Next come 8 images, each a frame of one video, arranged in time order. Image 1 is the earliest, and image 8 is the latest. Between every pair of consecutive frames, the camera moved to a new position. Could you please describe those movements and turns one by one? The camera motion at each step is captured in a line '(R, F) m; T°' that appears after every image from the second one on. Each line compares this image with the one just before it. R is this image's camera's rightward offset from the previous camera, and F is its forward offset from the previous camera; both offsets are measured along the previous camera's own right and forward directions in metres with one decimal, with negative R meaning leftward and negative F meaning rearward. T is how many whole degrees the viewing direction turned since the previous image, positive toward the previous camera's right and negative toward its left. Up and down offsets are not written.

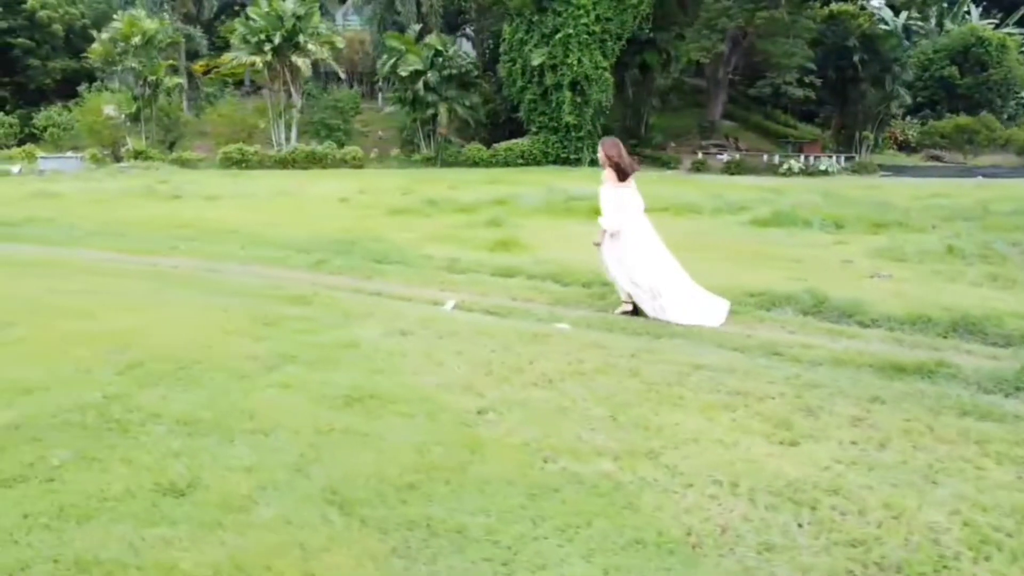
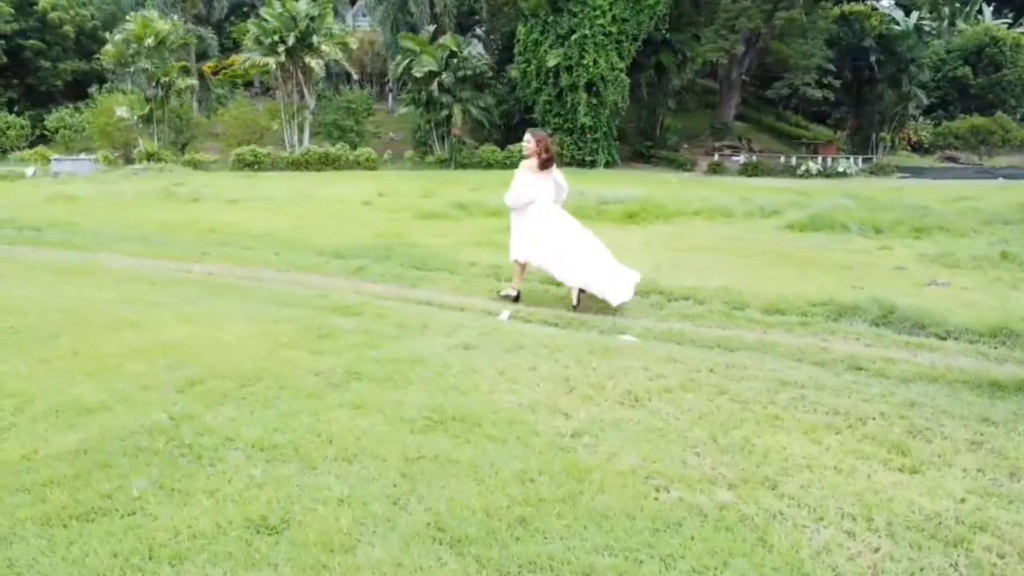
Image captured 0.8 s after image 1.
(-0.4, +0.2) m; 0°
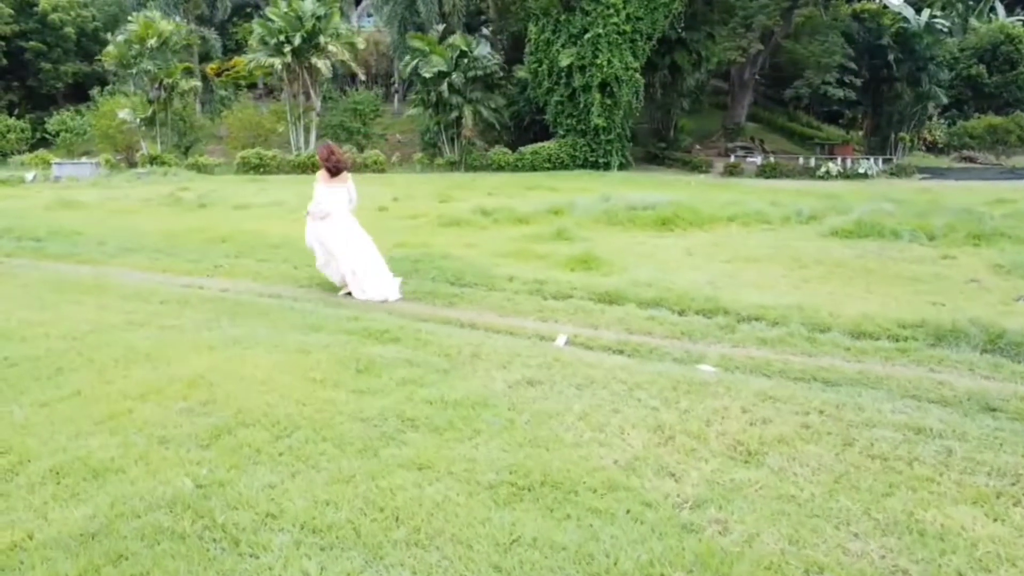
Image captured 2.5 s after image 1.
(-0.4, +0.8) m; 0°
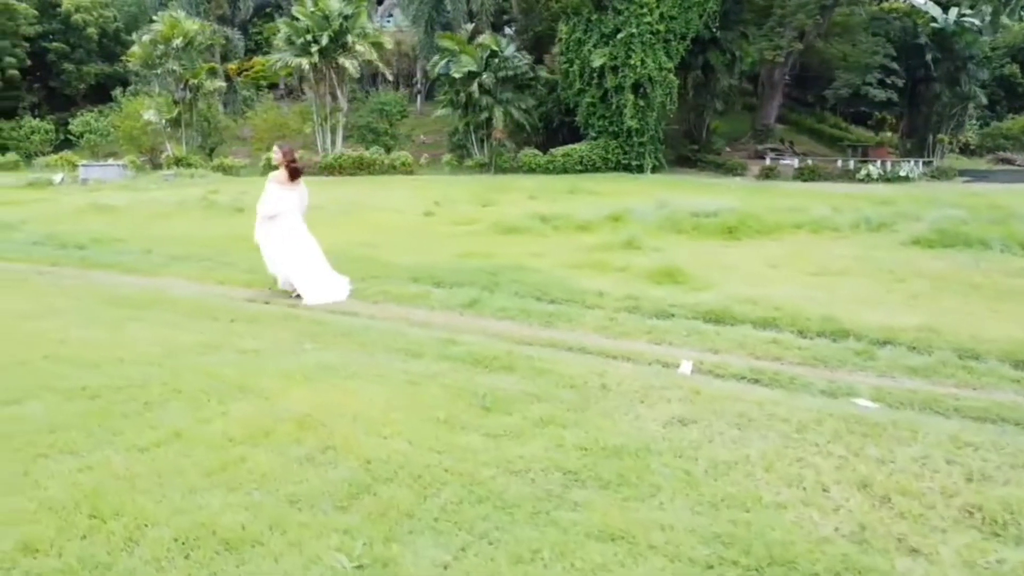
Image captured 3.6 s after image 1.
(-0.8, +0.6) m; -1°
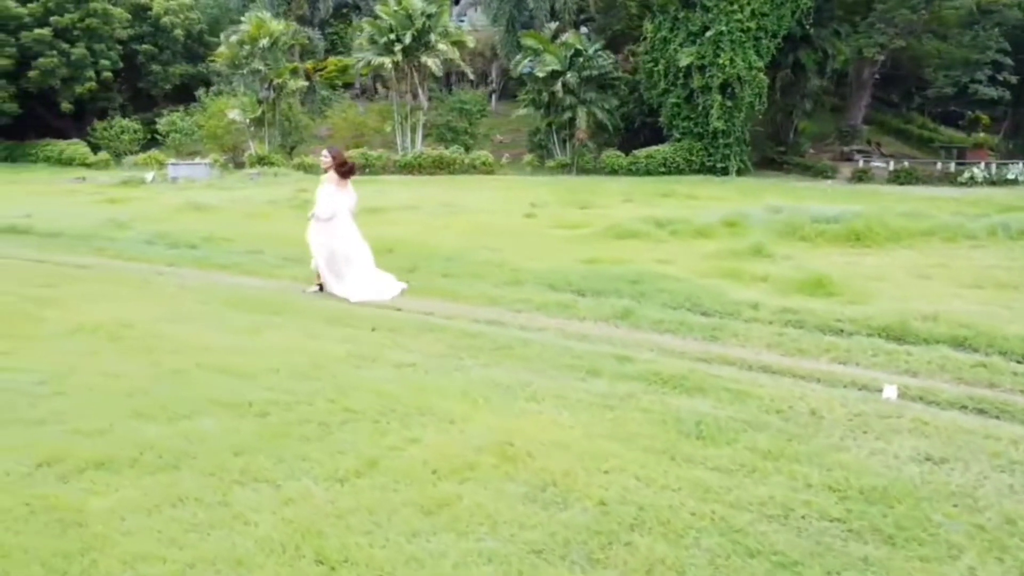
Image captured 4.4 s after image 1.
(-0.8, +0.4) m; -4°
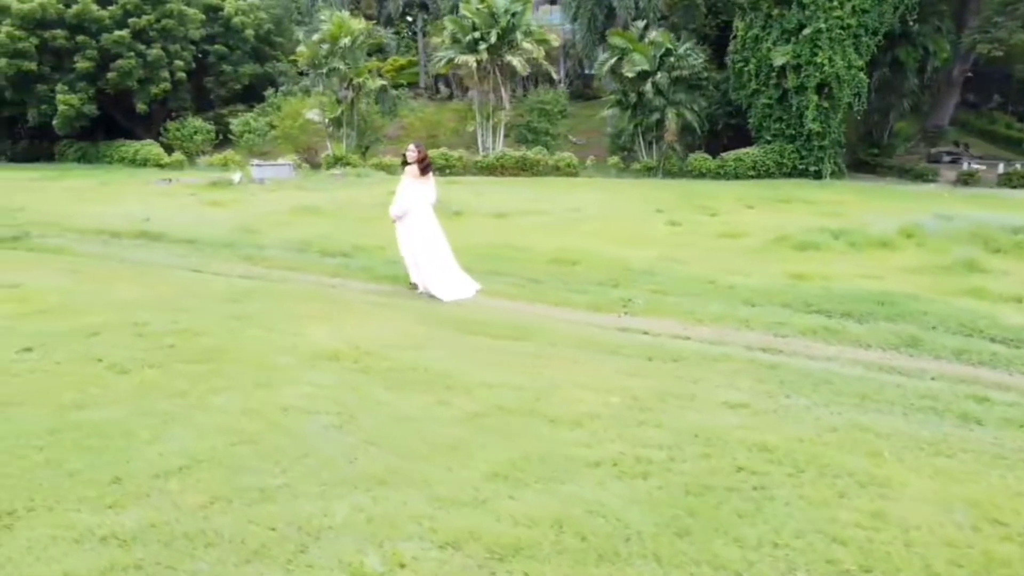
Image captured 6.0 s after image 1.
(-1.9, +0.7) m; -2°
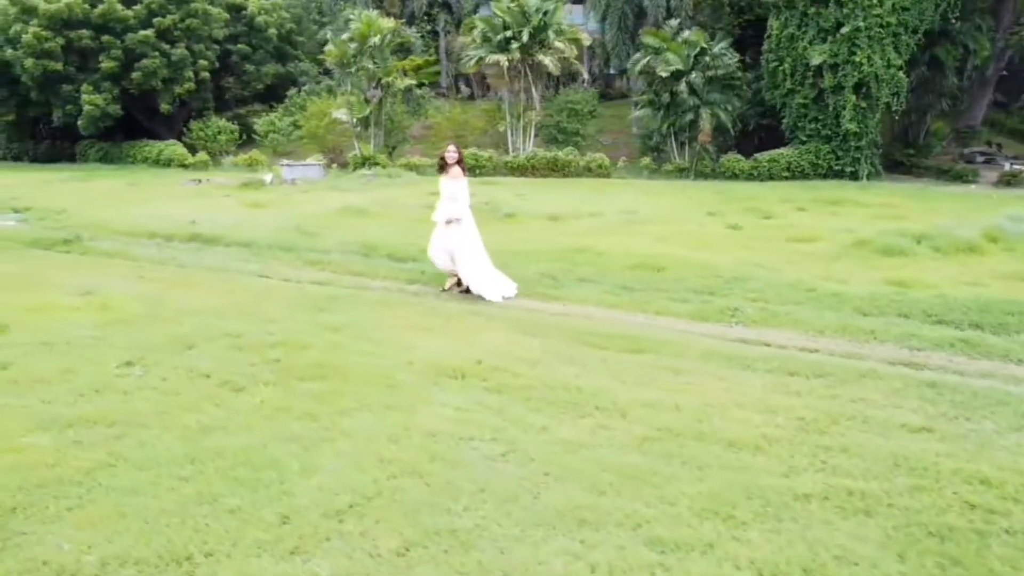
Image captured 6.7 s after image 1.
(-0.9, +0.4) m; 0°
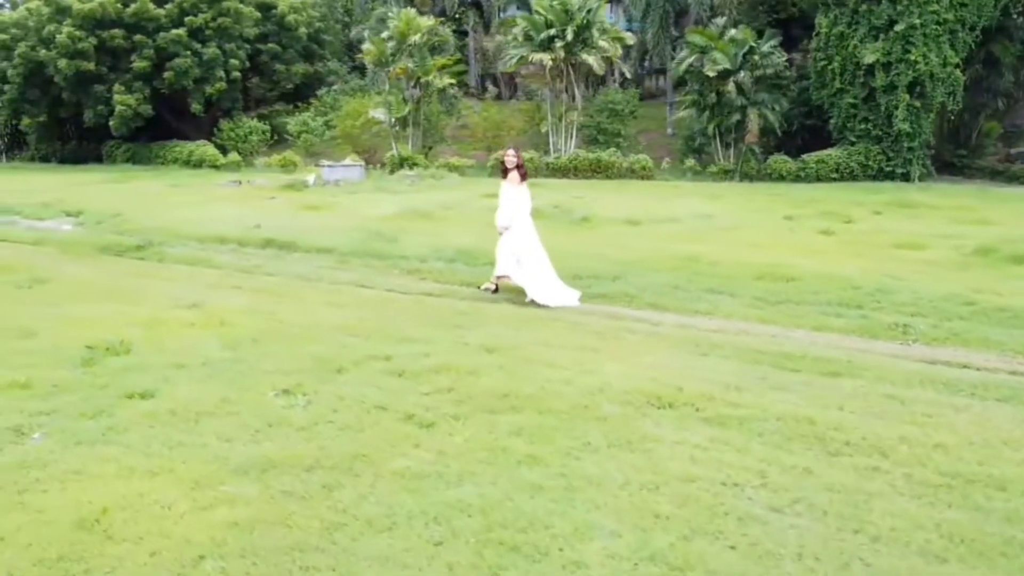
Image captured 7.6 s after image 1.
(-1.3, +0.6) m; 0°
